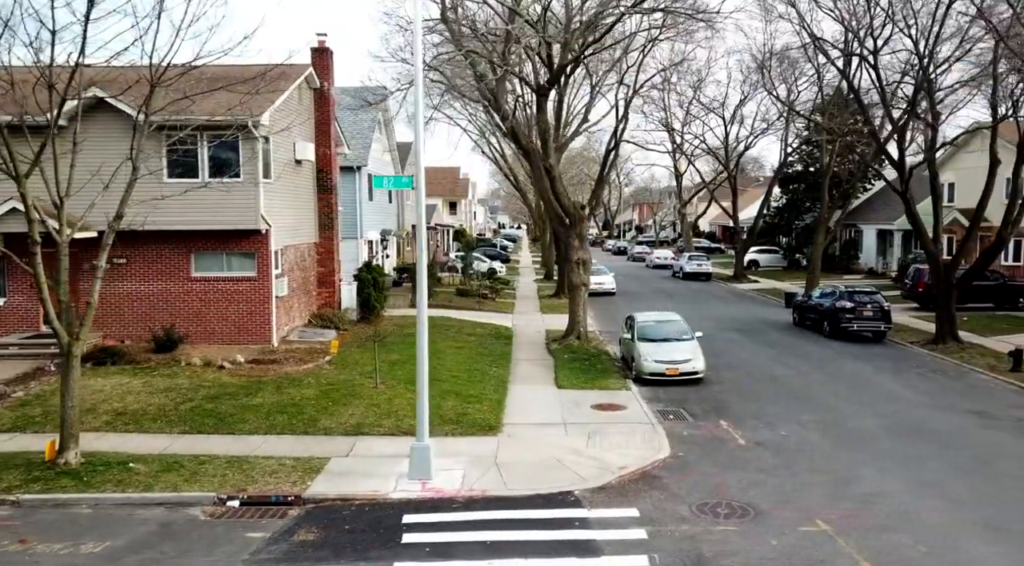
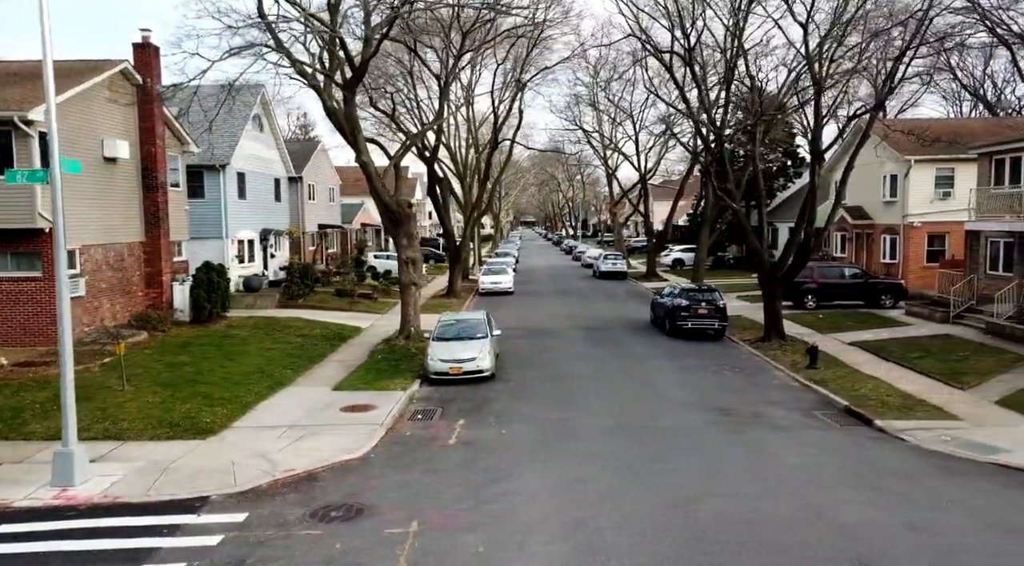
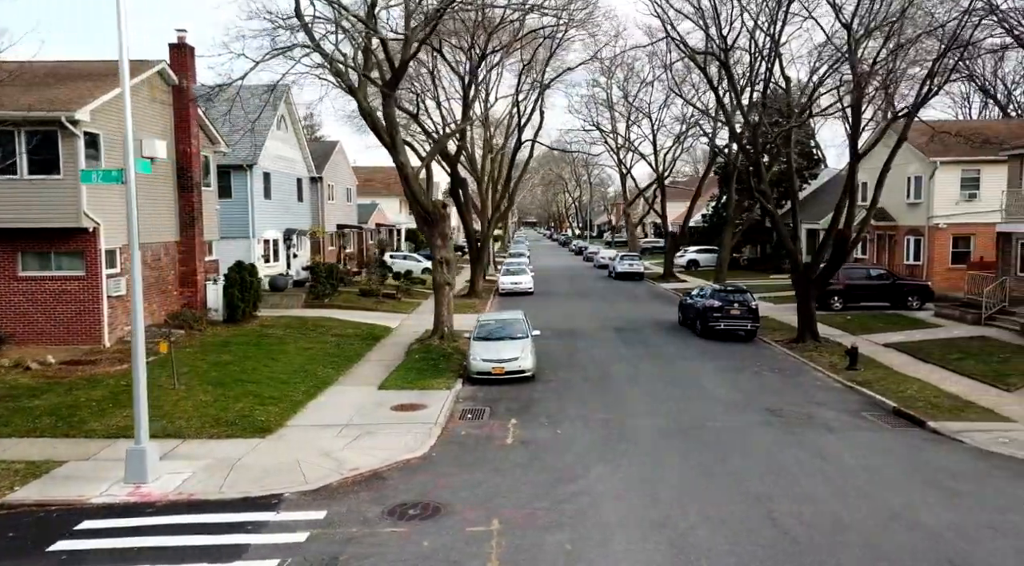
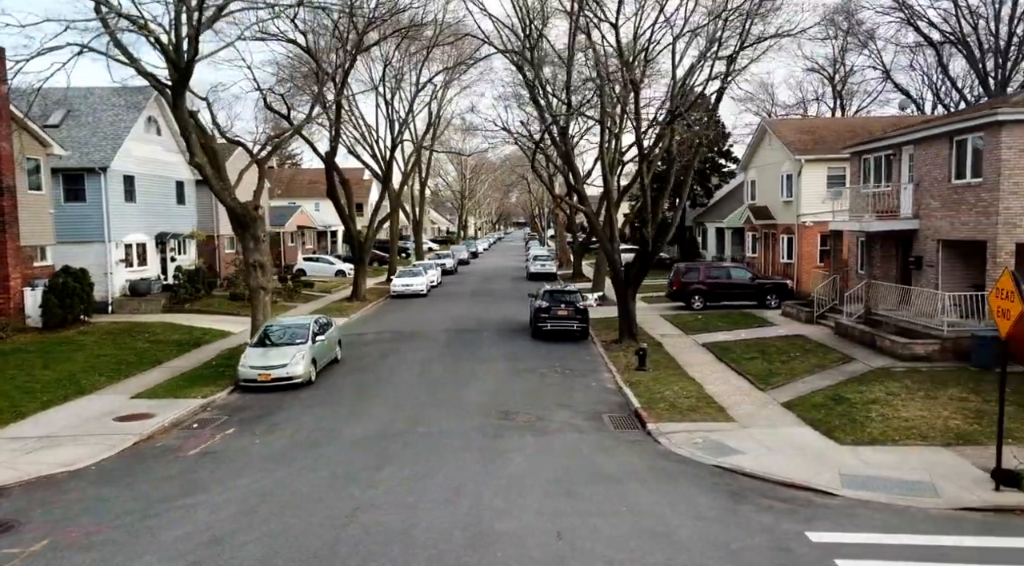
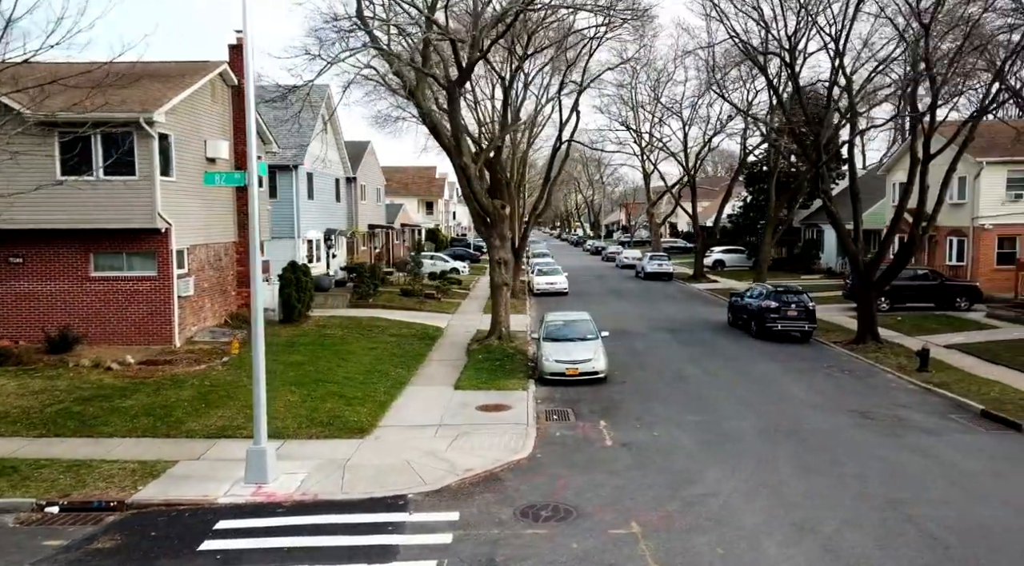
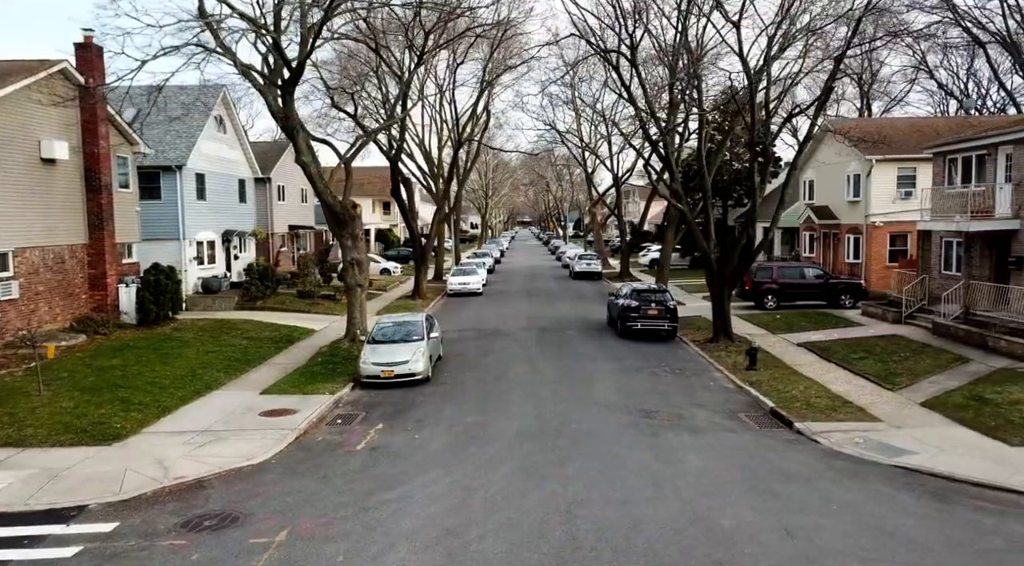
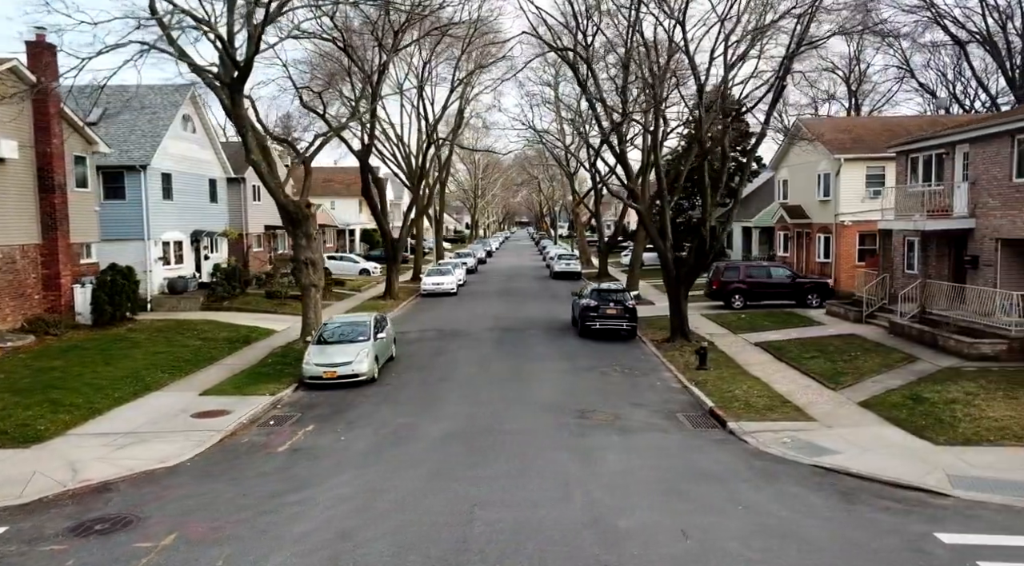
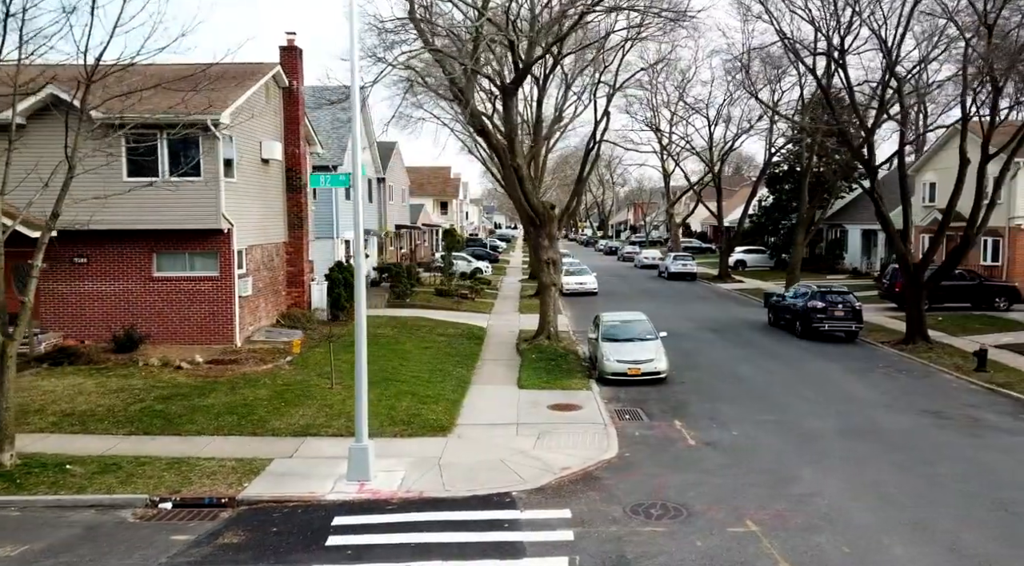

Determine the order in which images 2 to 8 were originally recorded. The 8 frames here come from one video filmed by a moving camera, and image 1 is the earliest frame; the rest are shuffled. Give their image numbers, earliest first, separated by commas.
8, 5, 3, 2, 6, 7, 4
